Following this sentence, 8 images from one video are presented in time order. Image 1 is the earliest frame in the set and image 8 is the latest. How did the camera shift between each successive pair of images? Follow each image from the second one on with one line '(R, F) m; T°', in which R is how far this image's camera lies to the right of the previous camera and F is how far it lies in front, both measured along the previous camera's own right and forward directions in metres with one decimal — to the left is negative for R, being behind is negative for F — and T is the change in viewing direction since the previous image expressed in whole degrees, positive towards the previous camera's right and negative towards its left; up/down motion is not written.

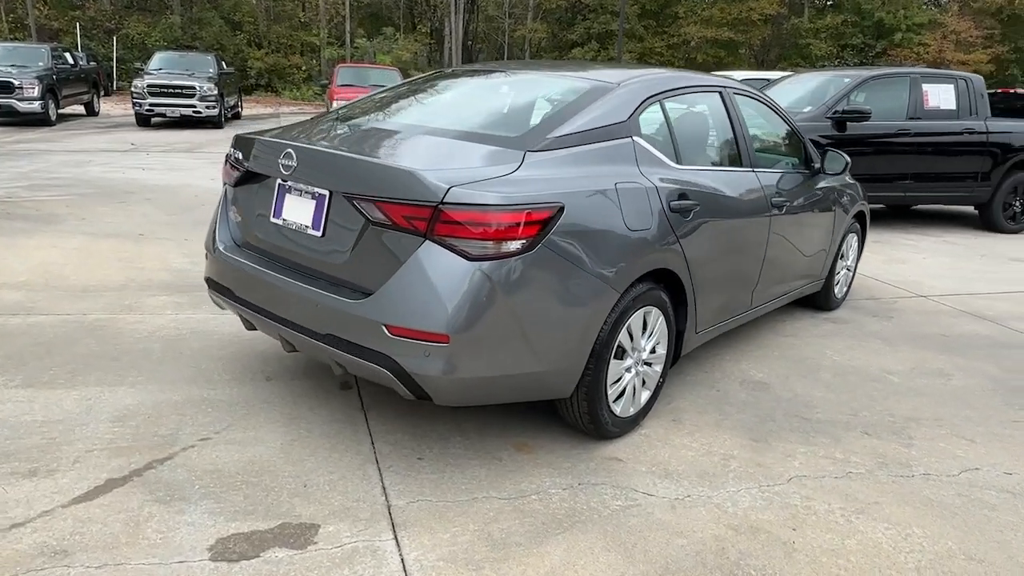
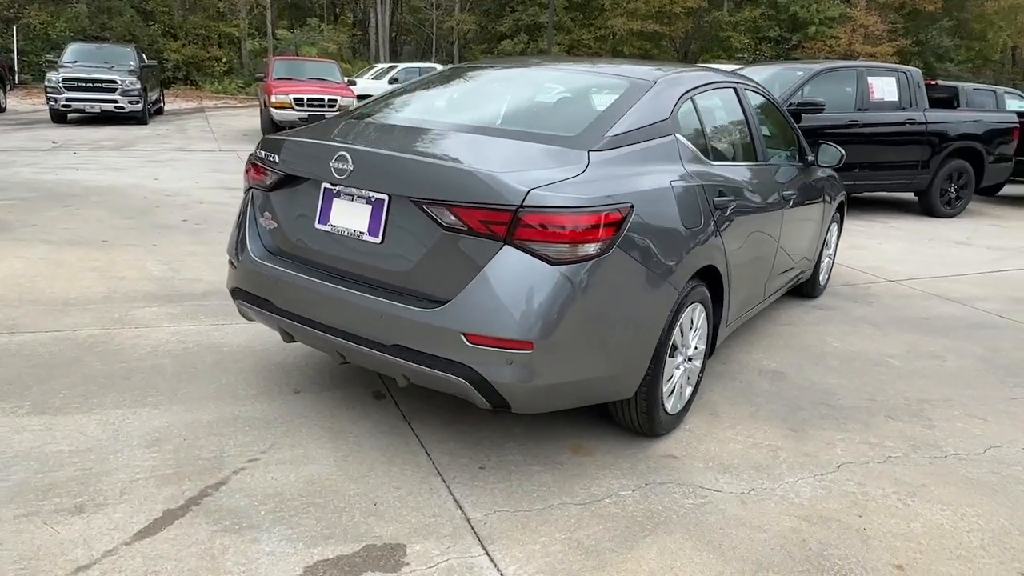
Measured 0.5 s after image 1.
(-0.5, +0.1) m; +6°
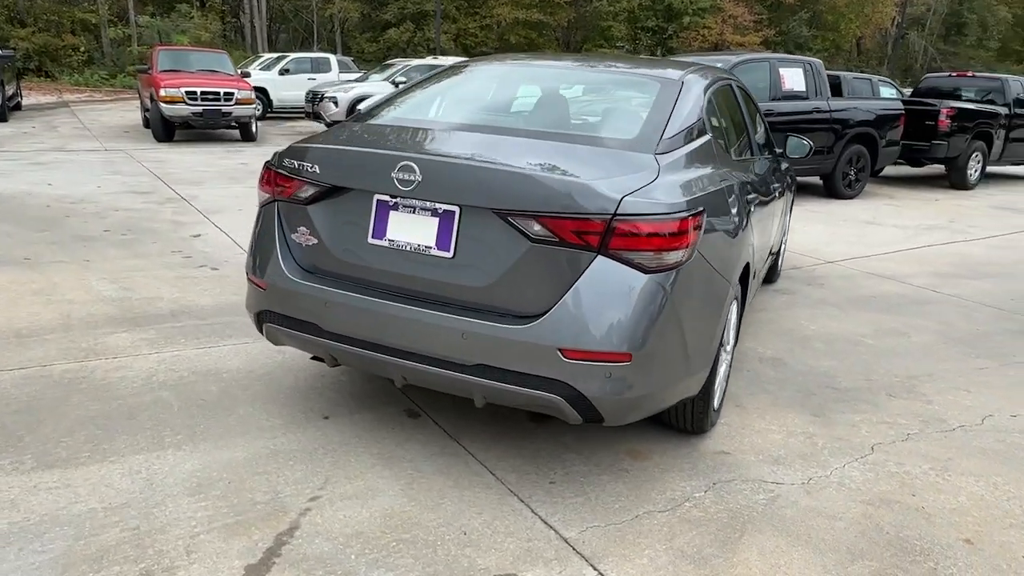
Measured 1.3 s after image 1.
(-0.7, +0.2) m; +9°
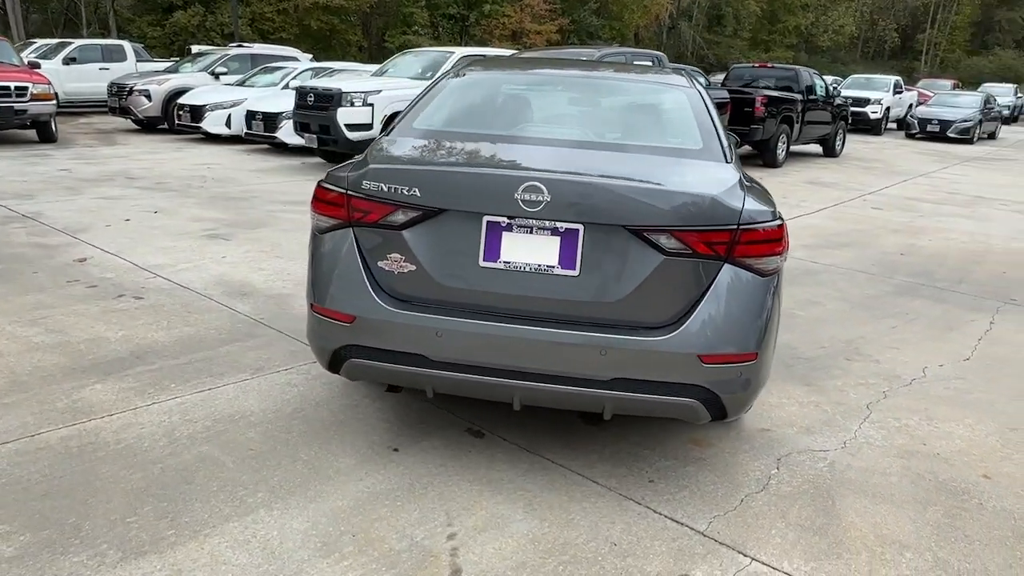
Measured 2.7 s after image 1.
(-1.1, +0.1) m; +15°
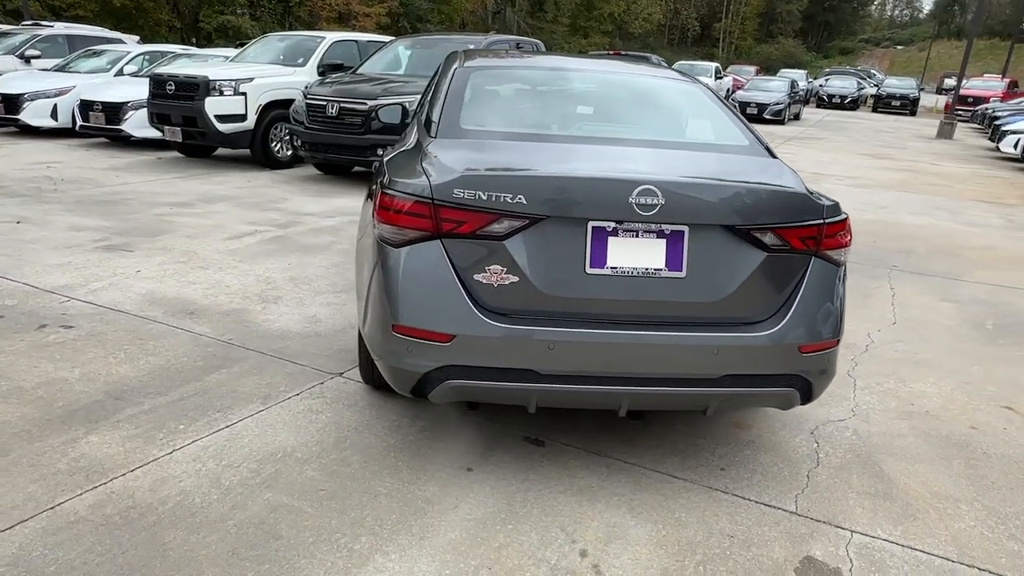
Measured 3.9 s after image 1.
(-1.0, +0.2) m; +13°
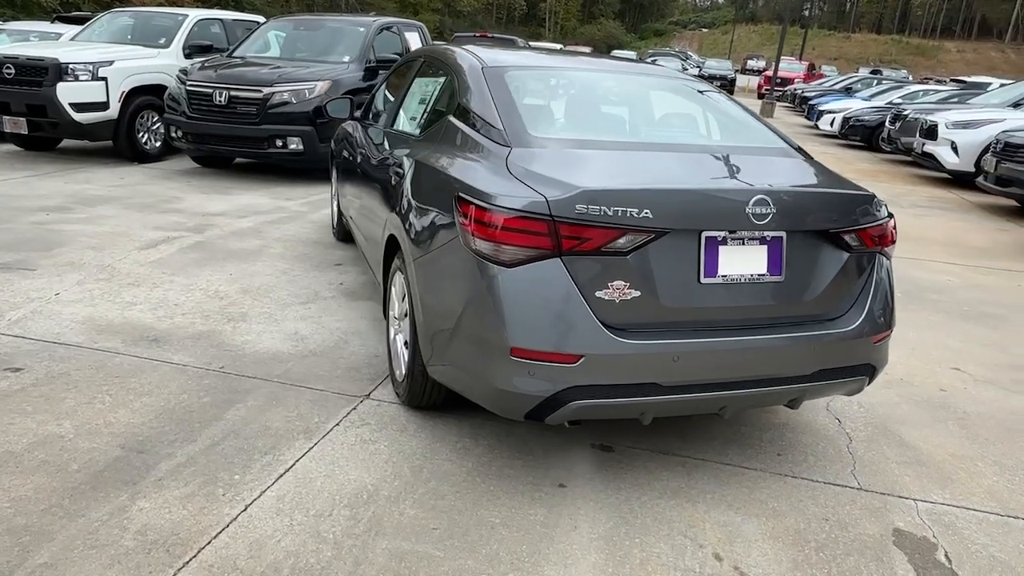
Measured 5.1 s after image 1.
(-1.0, +0.2) m; +13°
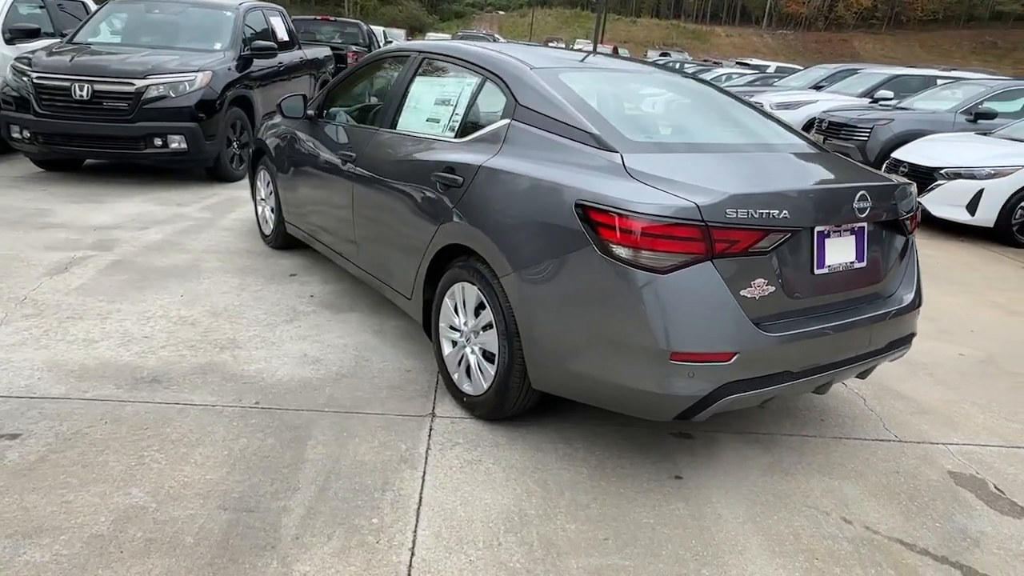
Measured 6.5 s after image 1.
(-1.2, +0.2) m; +15°
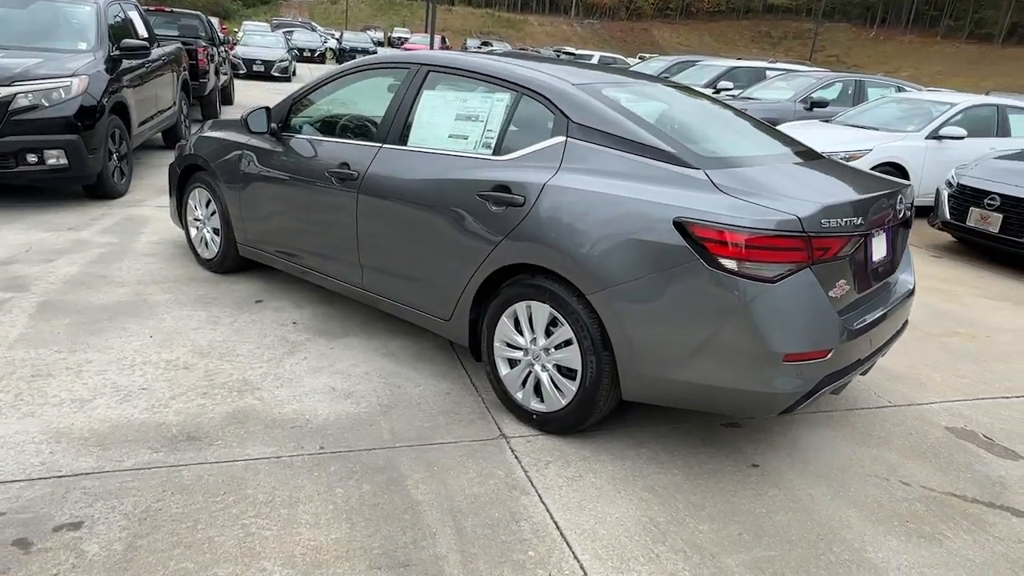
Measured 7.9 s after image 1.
(-1.1, +0.1) m; +14°
